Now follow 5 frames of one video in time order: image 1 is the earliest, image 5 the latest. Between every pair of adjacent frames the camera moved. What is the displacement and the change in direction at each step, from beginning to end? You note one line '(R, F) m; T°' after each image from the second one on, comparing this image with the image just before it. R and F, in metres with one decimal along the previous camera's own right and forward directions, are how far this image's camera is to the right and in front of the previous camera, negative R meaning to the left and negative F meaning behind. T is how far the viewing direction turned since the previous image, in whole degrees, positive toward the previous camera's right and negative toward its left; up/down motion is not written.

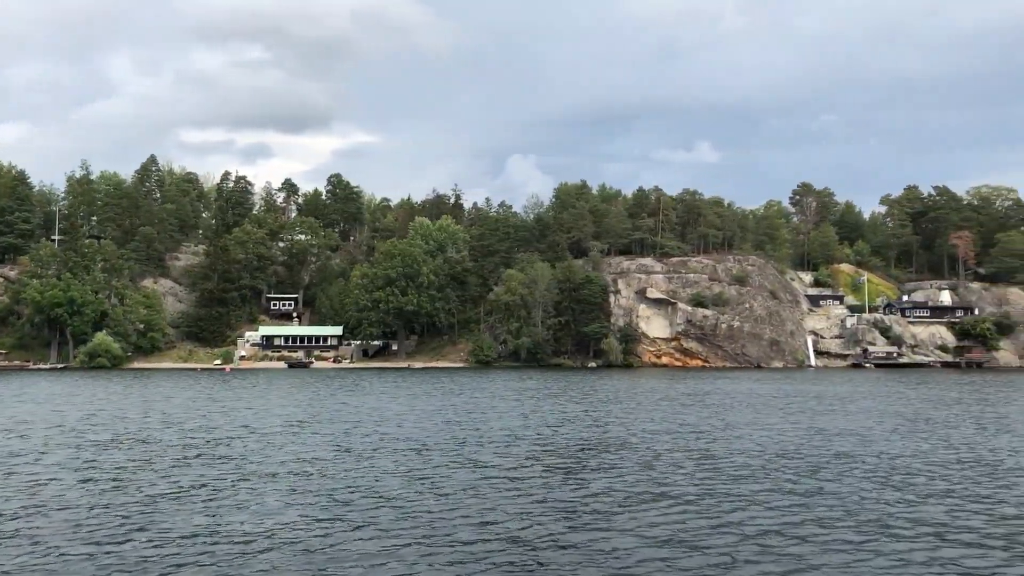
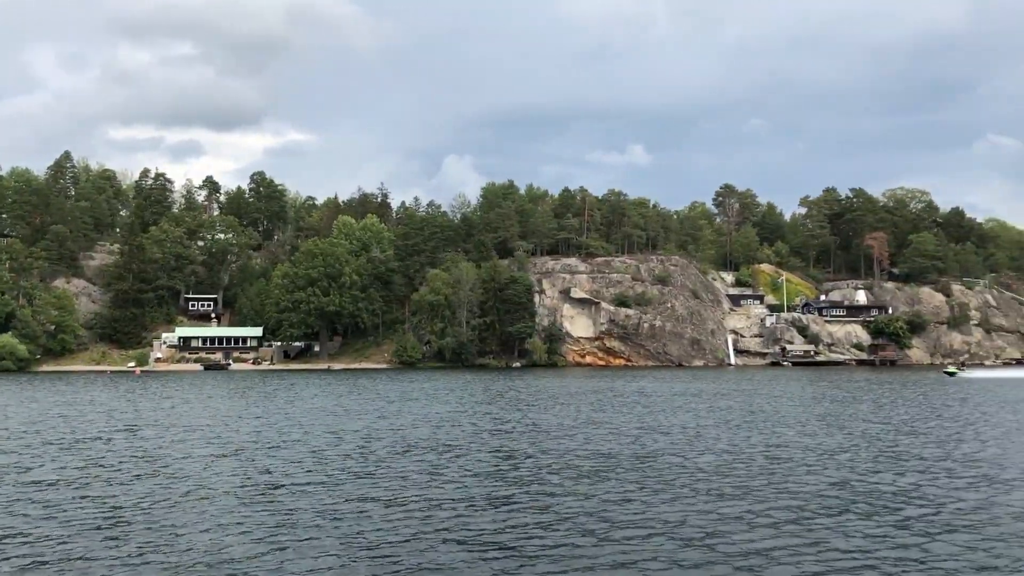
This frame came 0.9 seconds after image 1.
(+1.4, +0.4) m; +4°
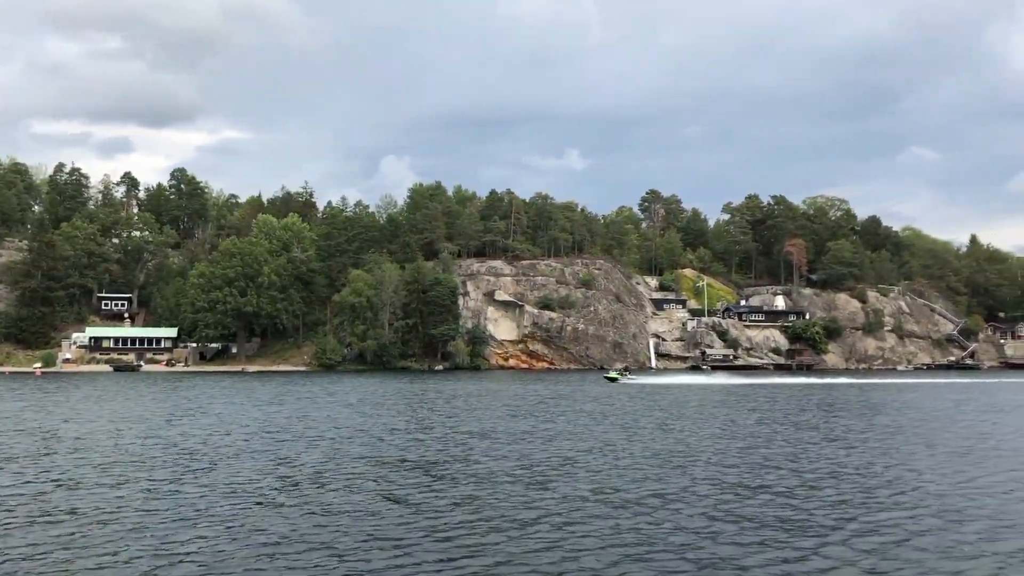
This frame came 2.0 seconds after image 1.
(+1.4, +0.5) m; +4°
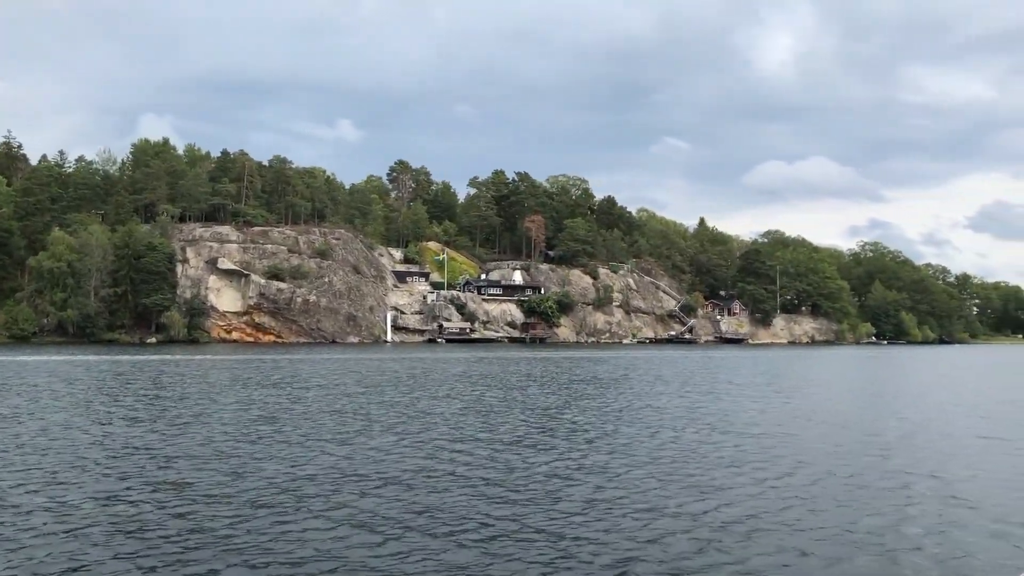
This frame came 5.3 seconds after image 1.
(+4.1, +1.6) m; +14°
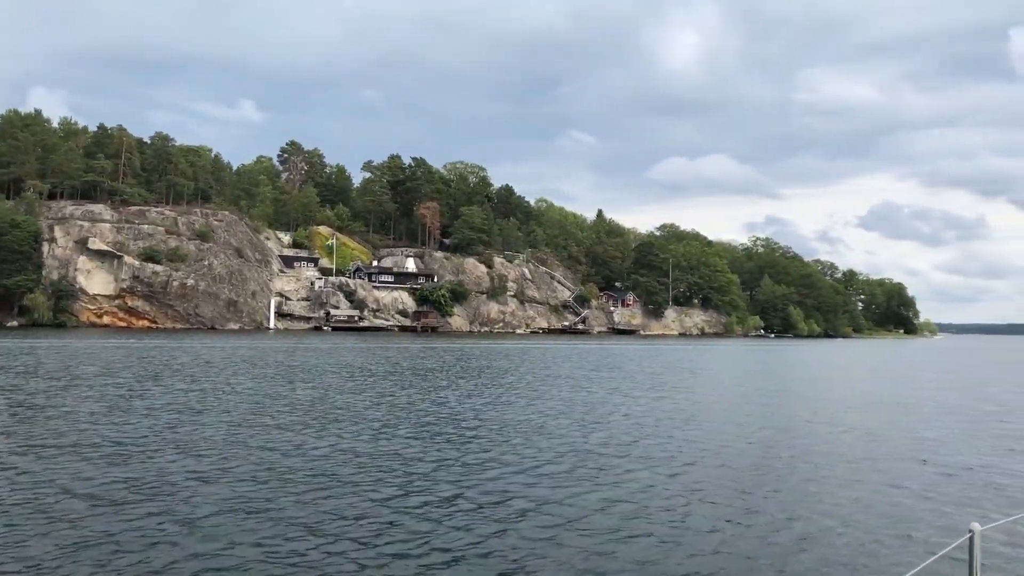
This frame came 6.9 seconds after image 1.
(+1.5, +1.1) m; +6°
